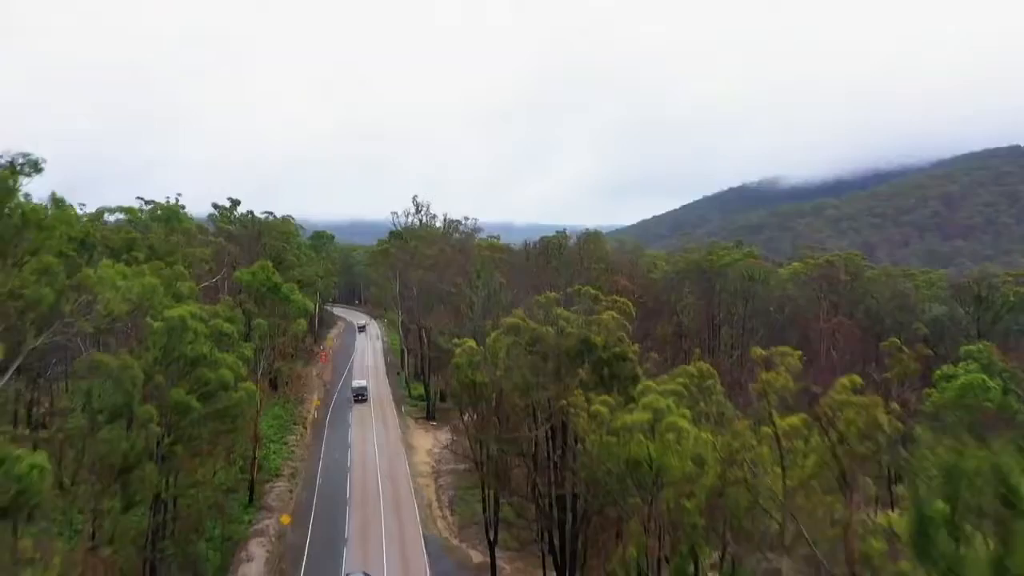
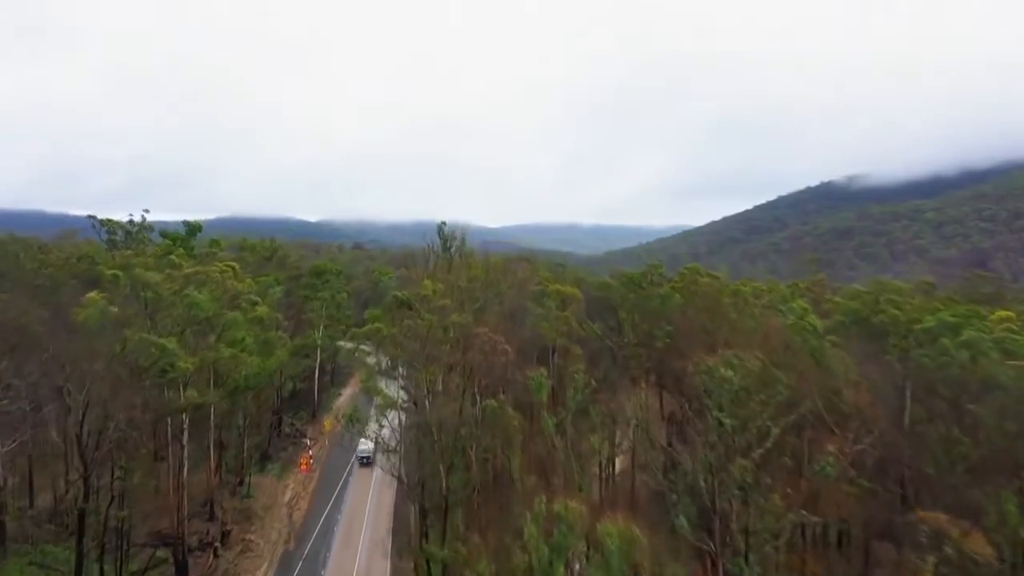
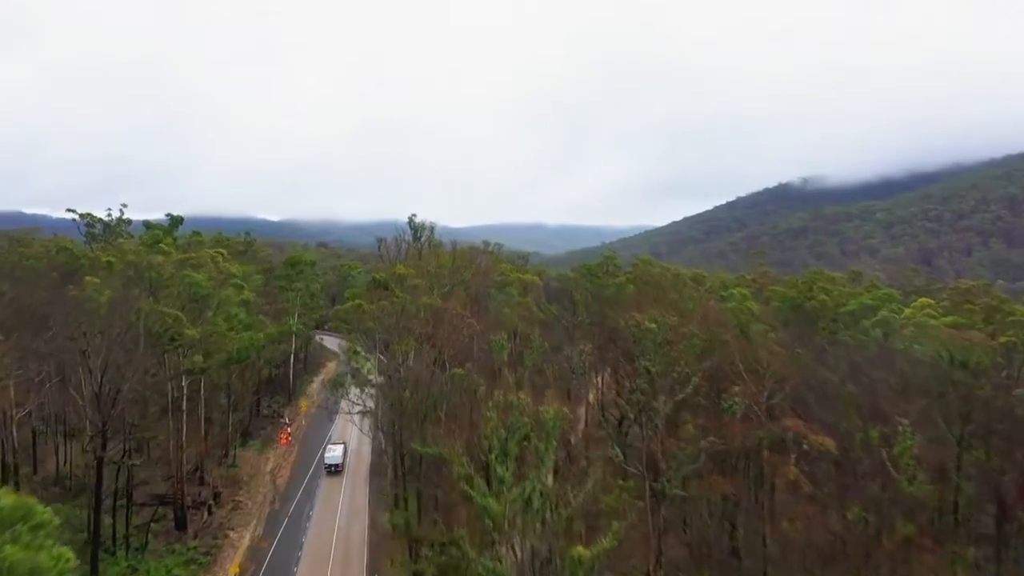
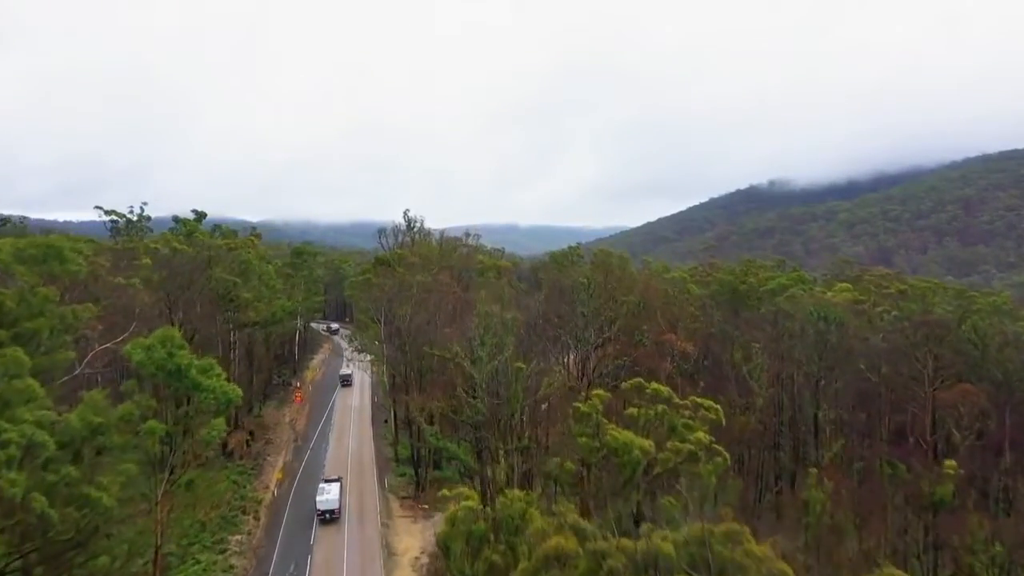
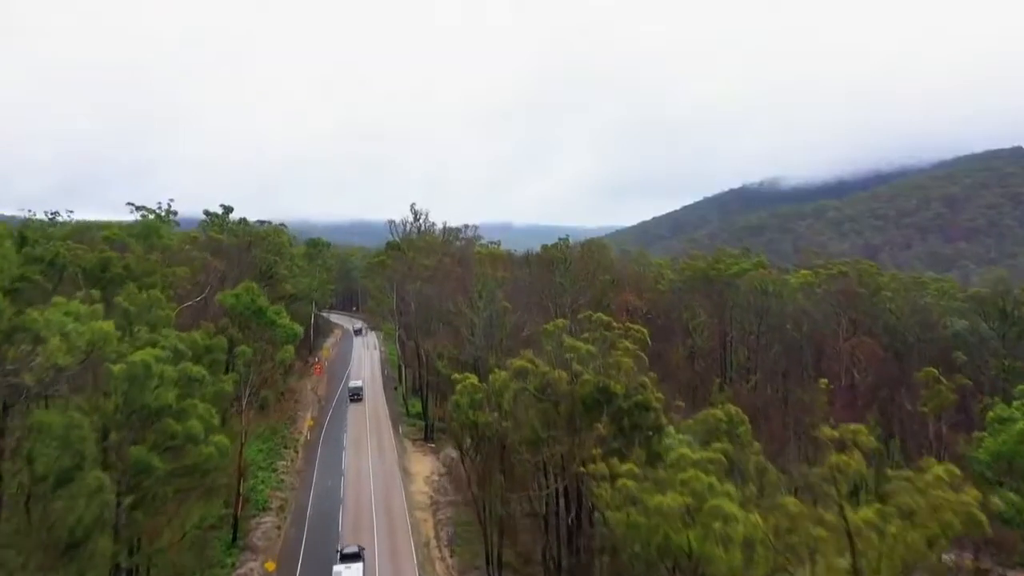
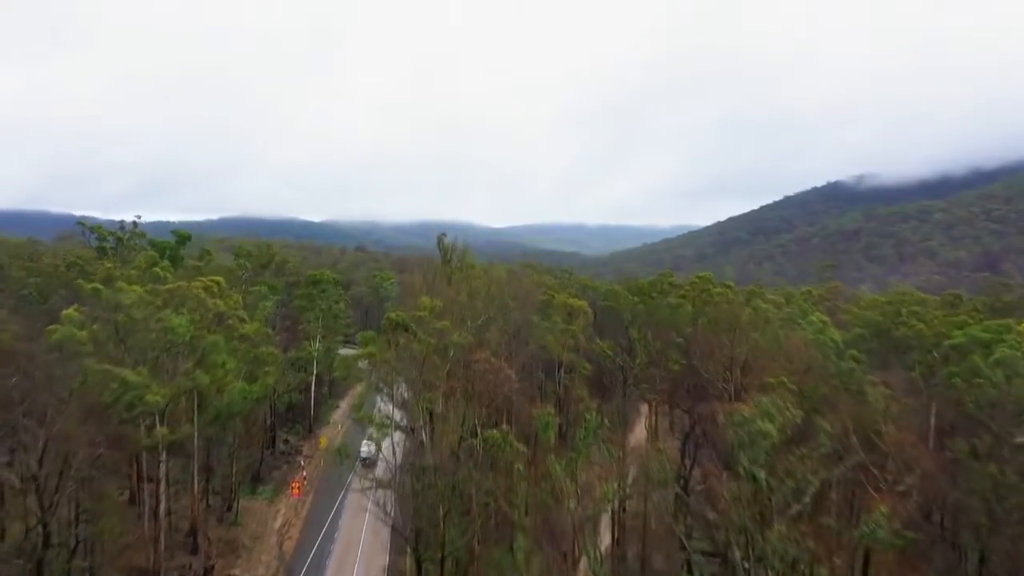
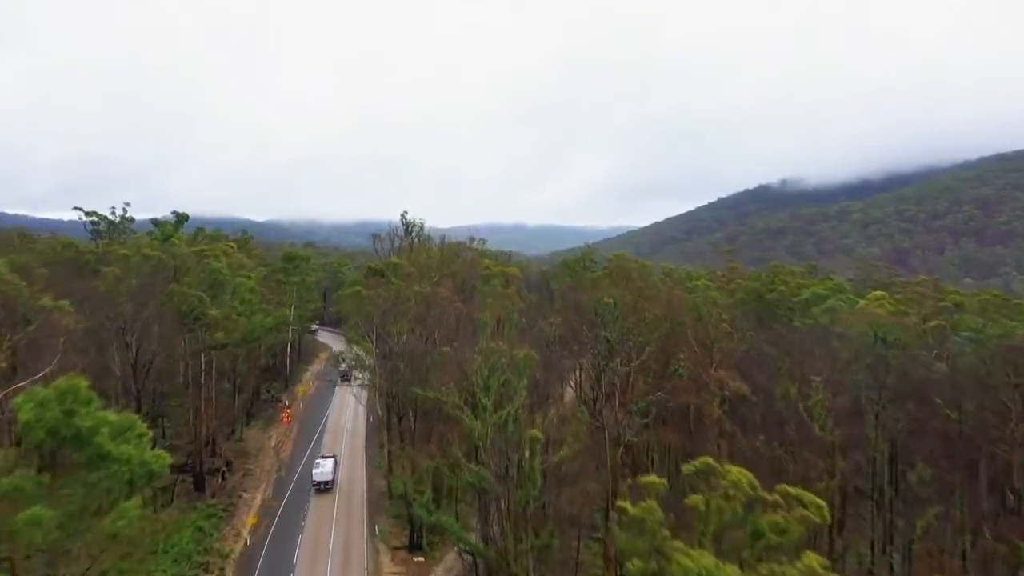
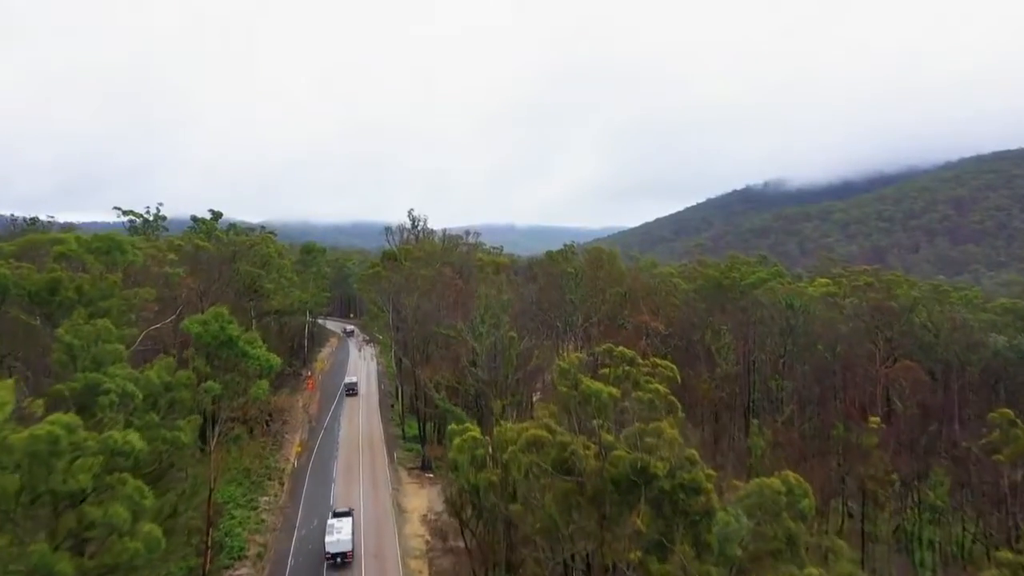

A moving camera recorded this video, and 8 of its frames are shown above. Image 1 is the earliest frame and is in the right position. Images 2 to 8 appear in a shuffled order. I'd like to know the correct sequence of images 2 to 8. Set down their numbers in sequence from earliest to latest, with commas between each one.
5, 8, 4, 7, 3, 2, 6
